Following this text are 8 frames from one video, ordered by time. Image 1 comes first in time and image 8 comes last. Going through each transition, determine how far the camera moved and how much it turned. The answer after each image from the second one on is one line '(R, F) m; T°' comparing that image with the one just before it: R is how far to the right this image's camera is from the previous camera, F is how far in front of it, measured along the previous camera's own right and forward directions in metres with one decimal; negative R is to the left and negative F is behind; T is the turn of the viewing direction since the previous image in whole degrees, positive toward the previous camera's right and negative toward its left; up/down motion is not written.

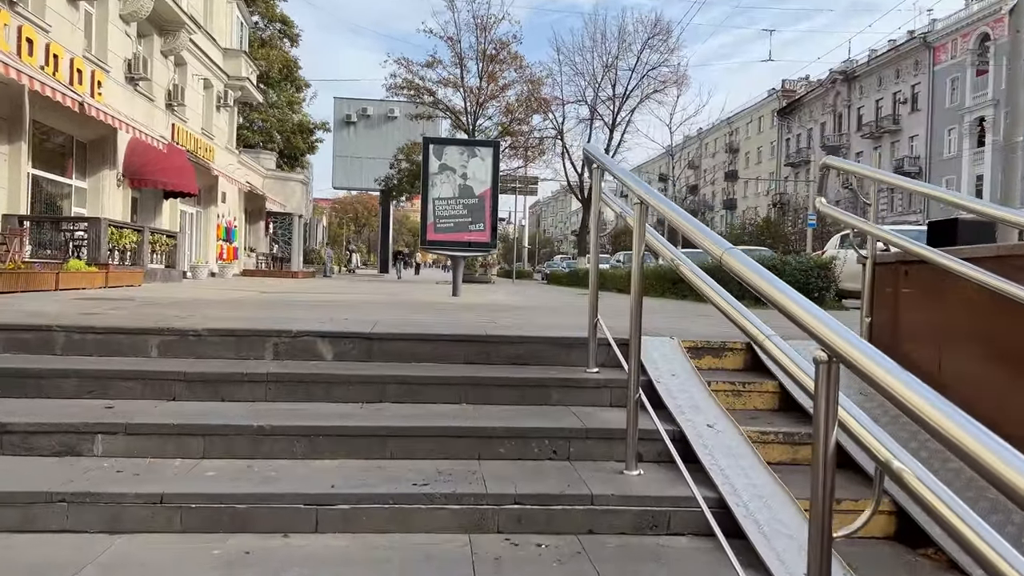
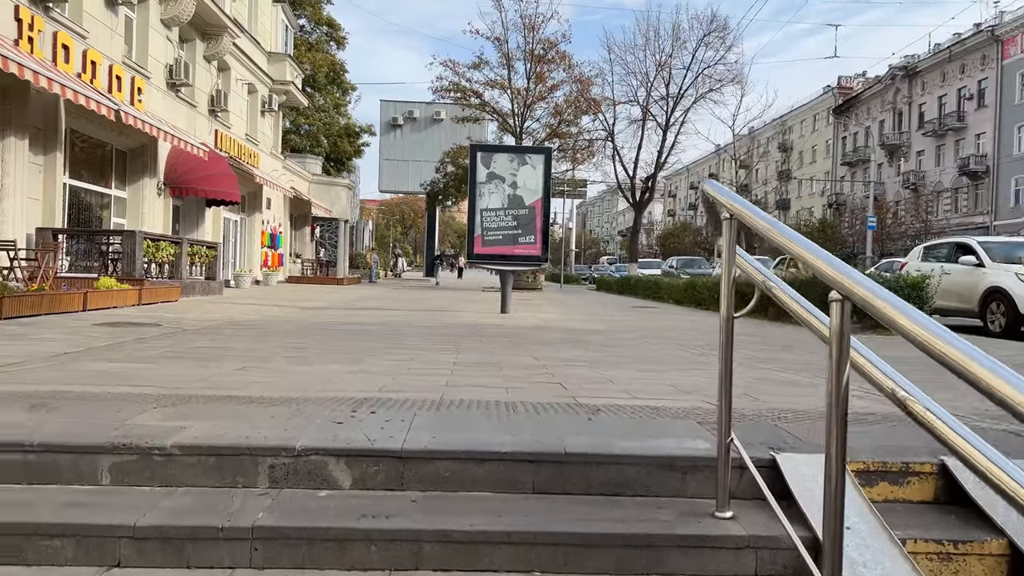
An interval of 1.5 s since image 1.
(-0.1, +0.9) m; -3°
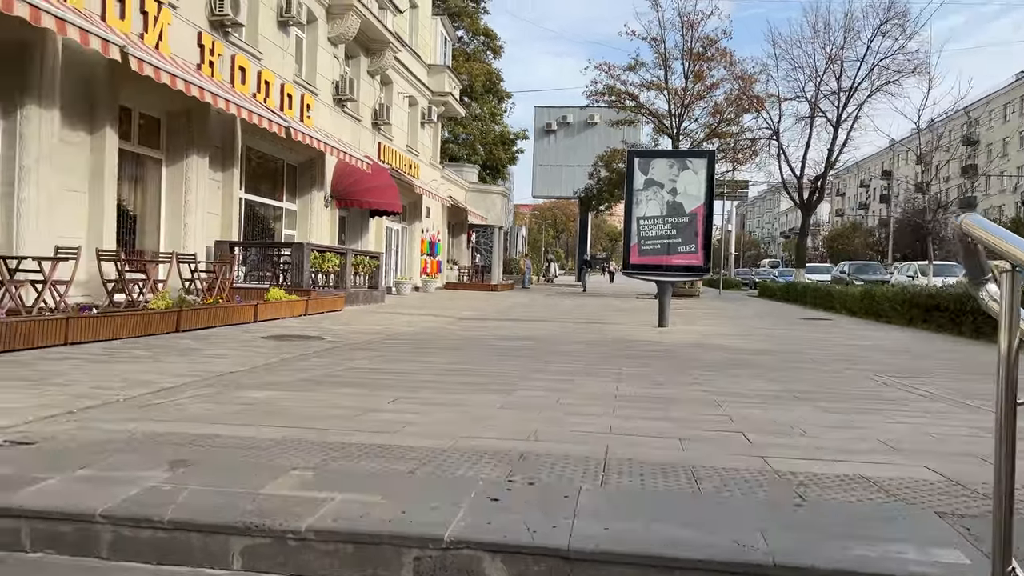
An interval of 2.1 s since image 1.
(-0.1, +0.4) m; -11°
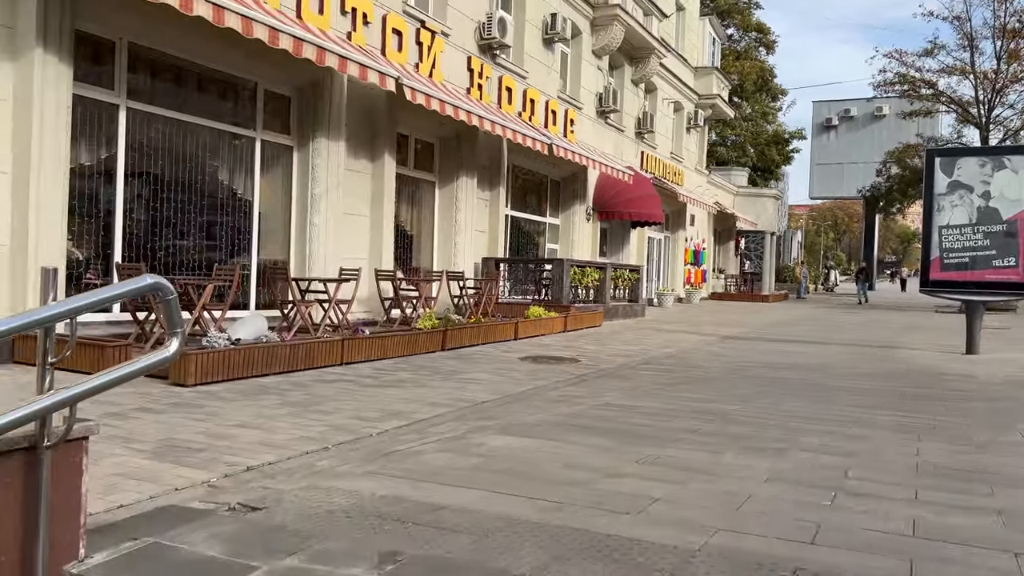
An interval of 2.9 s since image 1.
(0.0, +0.5) m; -19°
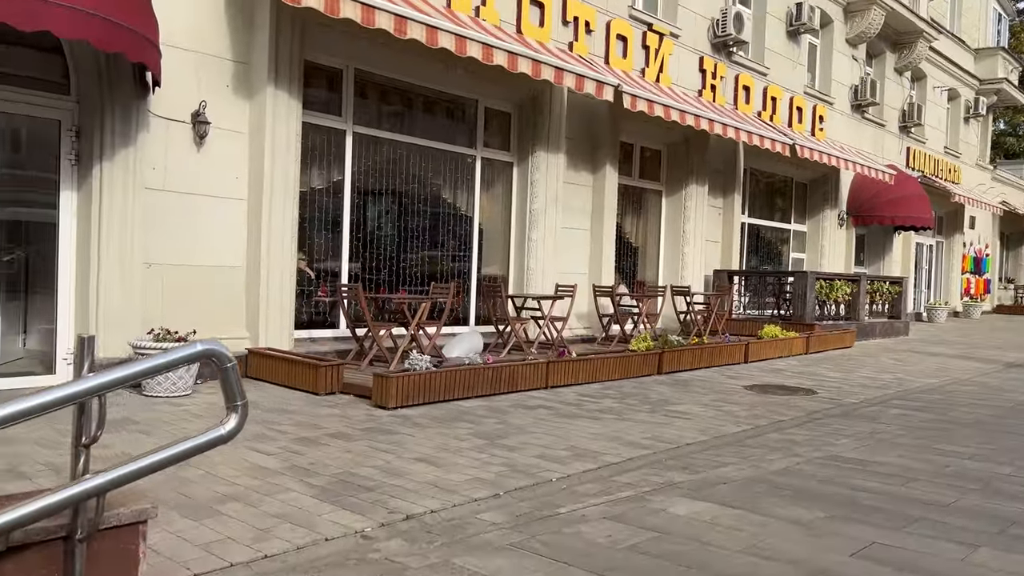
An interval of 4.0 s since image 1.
(+0.3, +0.6) m; -17°
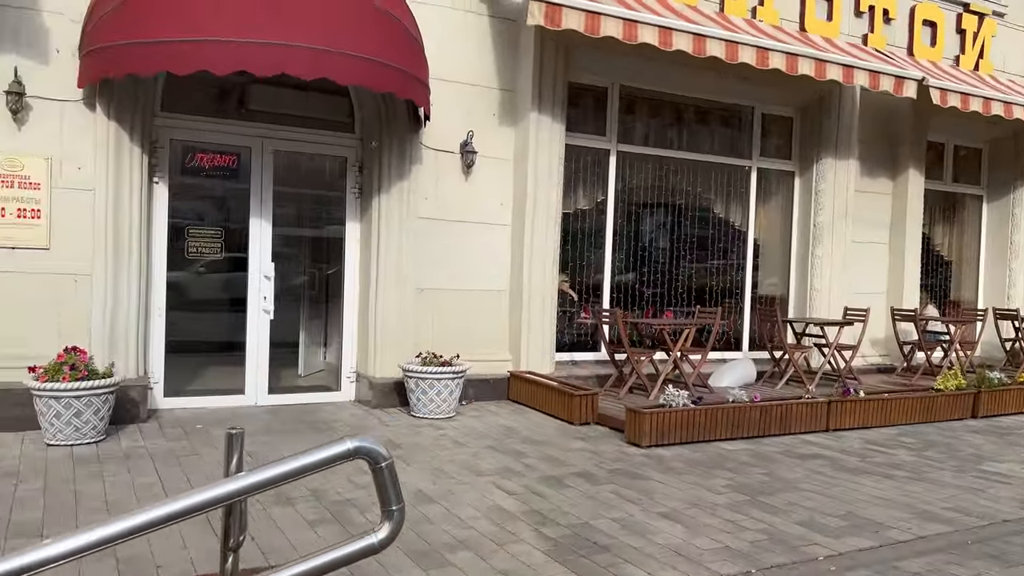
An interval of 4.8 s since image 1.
(+0.2, +0.4) m; -20°
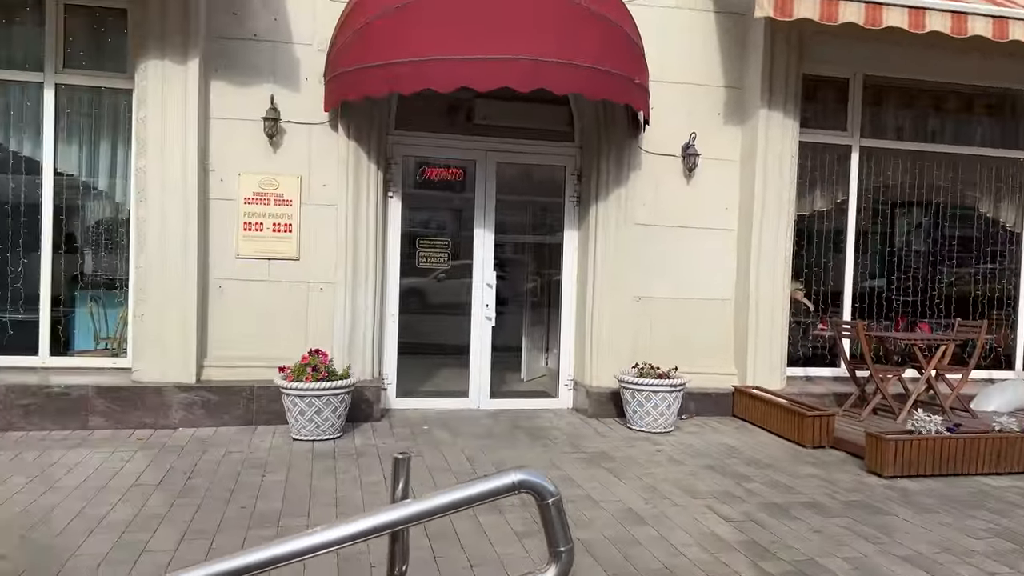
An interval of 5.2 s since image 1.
(+0.1, +0.1) m; -16°
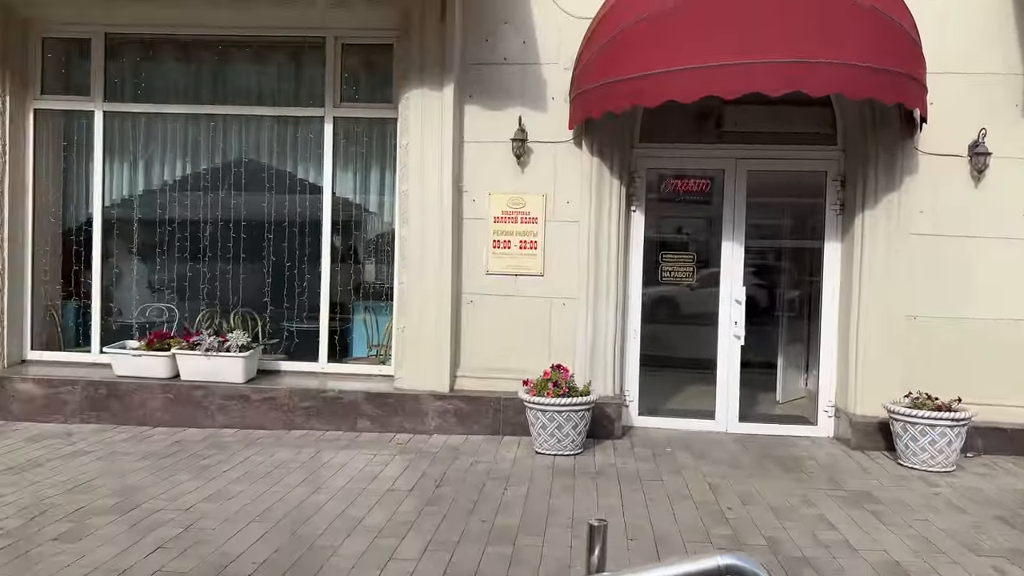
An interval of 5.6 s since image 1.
(+0.1, +0.1) m; -18°
